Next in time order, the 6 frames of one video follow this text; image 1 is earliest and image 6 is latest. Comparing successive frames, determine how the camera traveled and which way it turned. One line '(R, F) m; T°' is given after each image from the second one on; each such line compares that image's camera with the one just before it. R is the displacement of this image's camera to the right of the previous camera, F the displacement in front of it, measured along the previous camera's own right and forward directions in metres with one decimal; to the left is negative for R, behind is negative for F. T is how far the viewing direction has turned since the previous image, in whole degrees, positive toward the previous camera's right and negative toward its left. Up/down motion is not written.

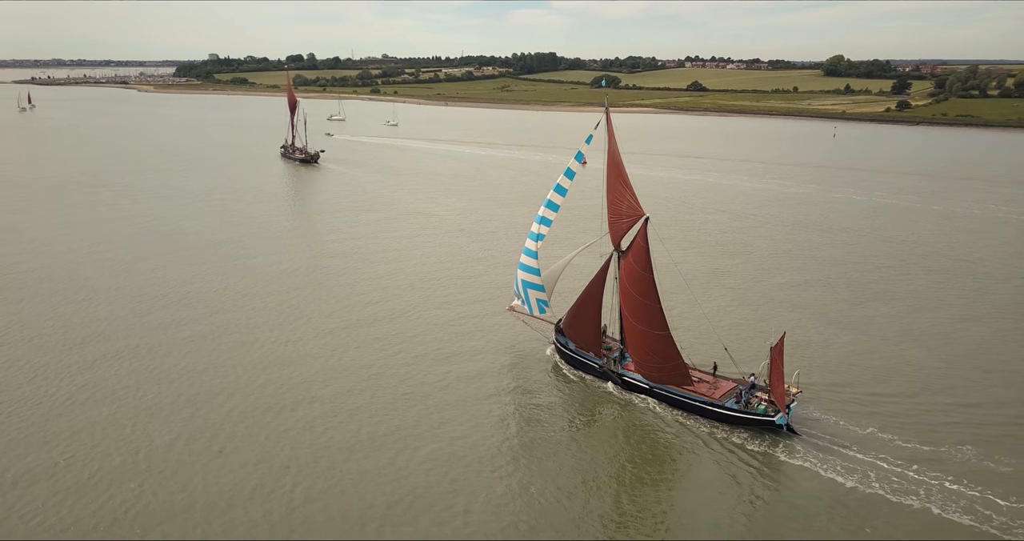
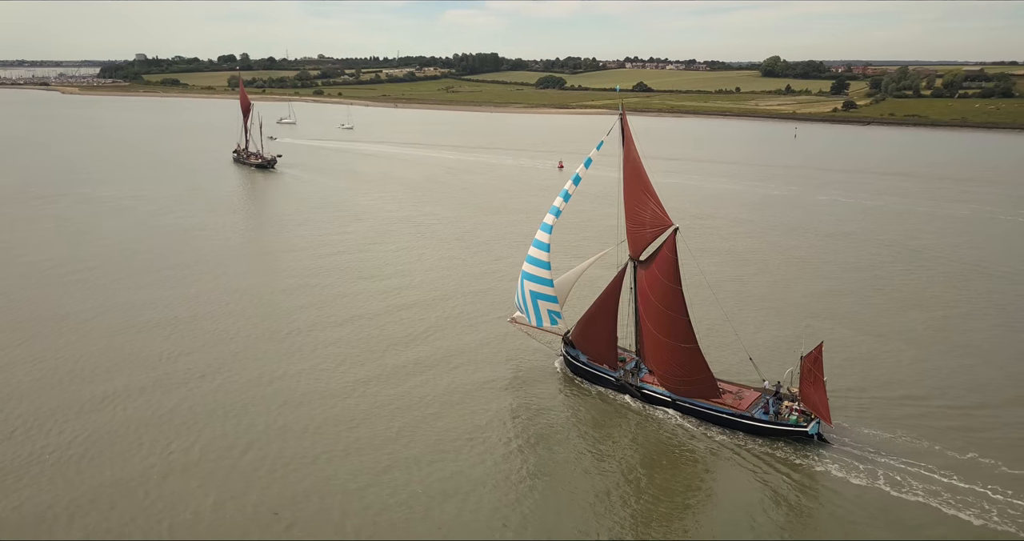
(-3.0, +1.8) m; +5°
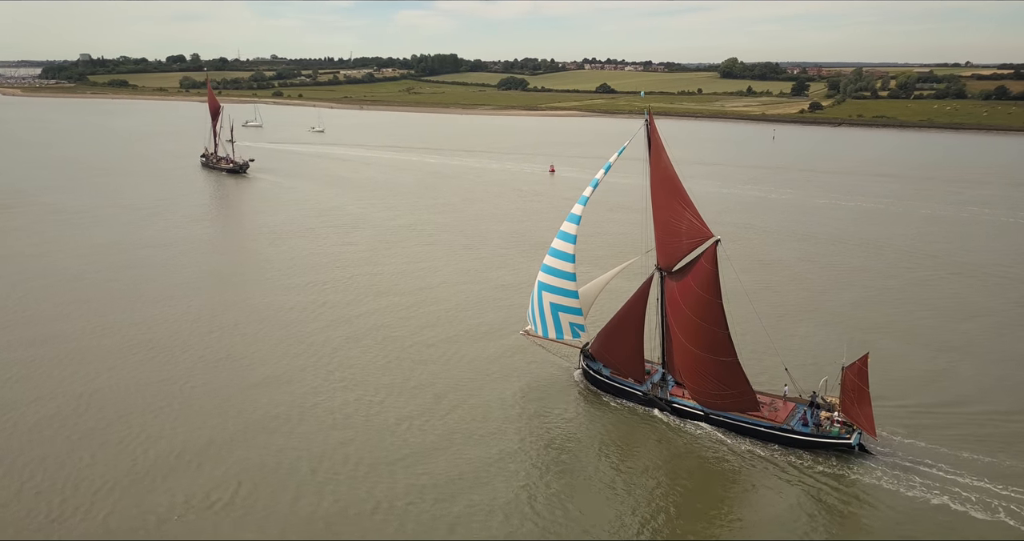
(-2.6, +1.5) m; +3°
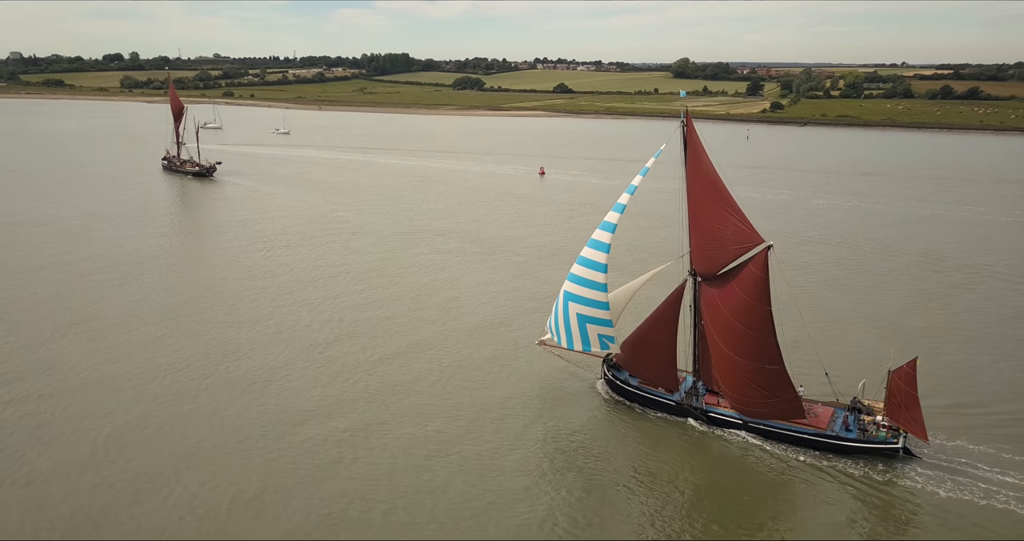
(-3.1, +1.6) m; +4°
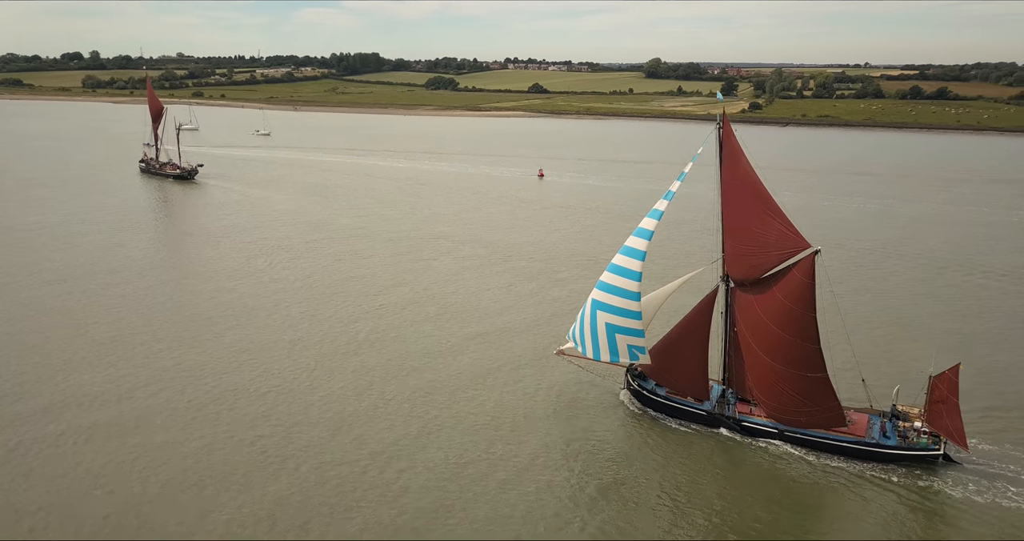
(-2.3, +1.1) m; +2°
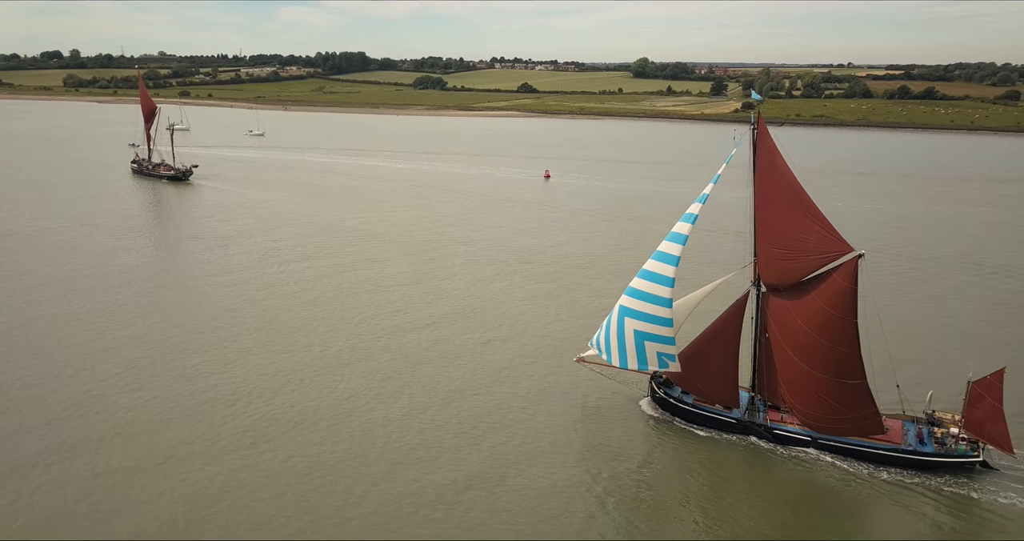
(-1.6, +0.8) m; +1°
